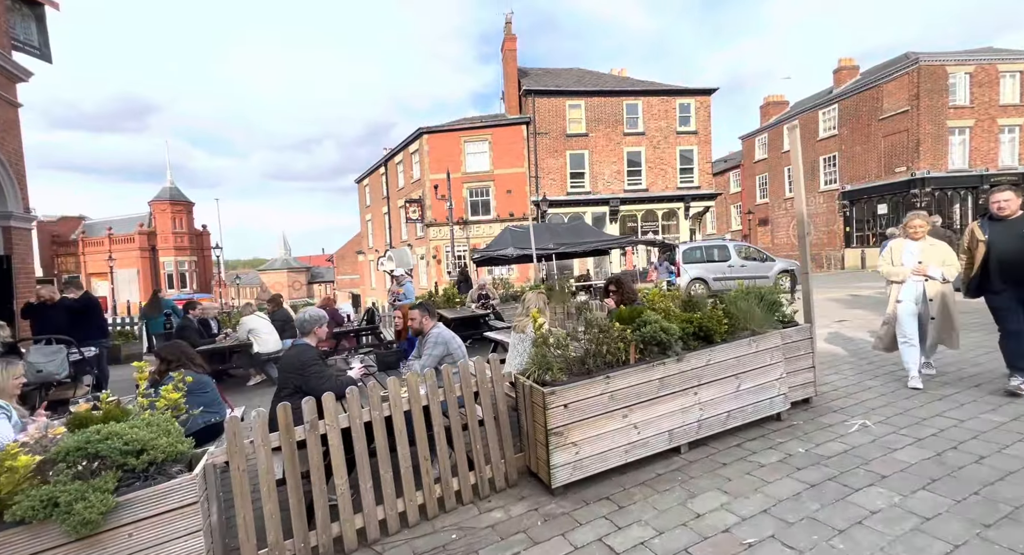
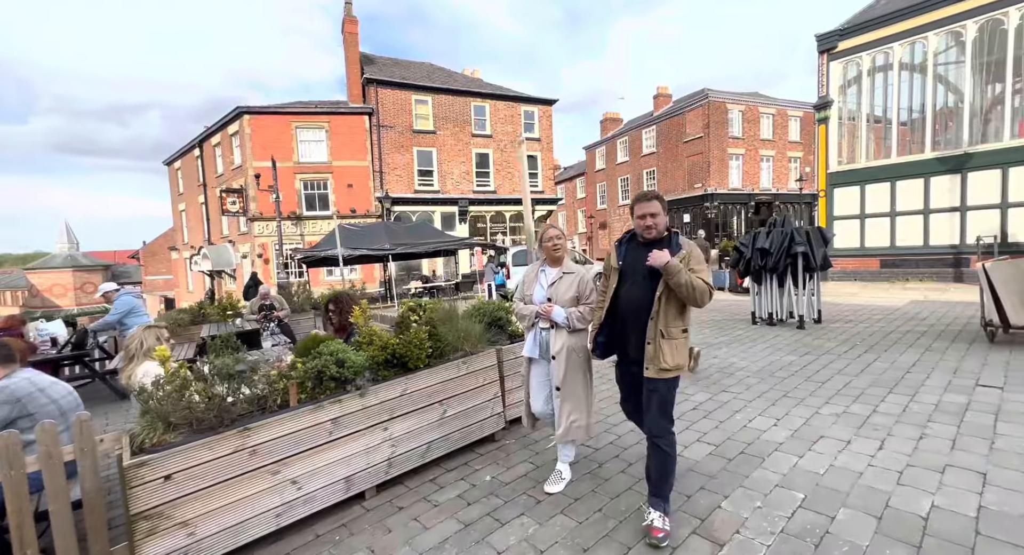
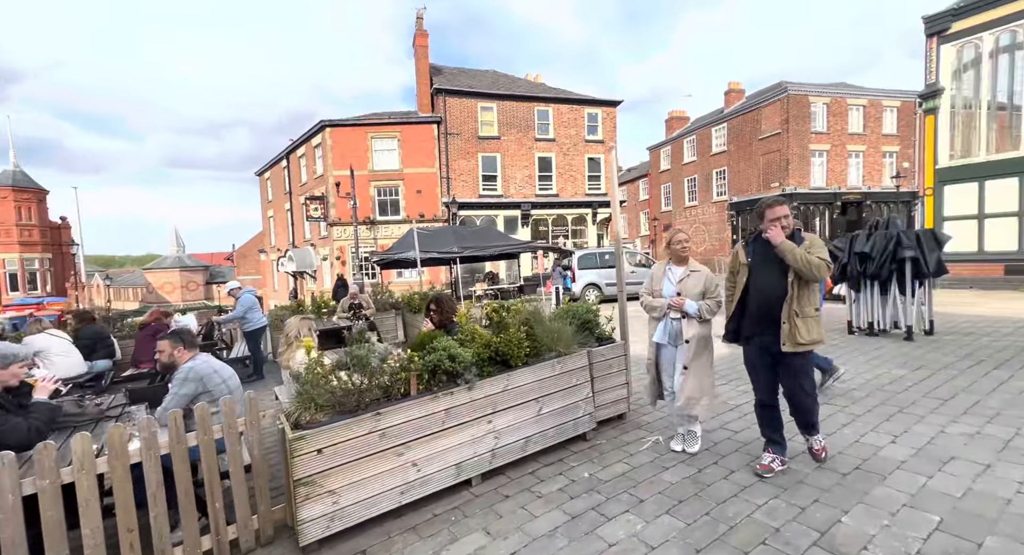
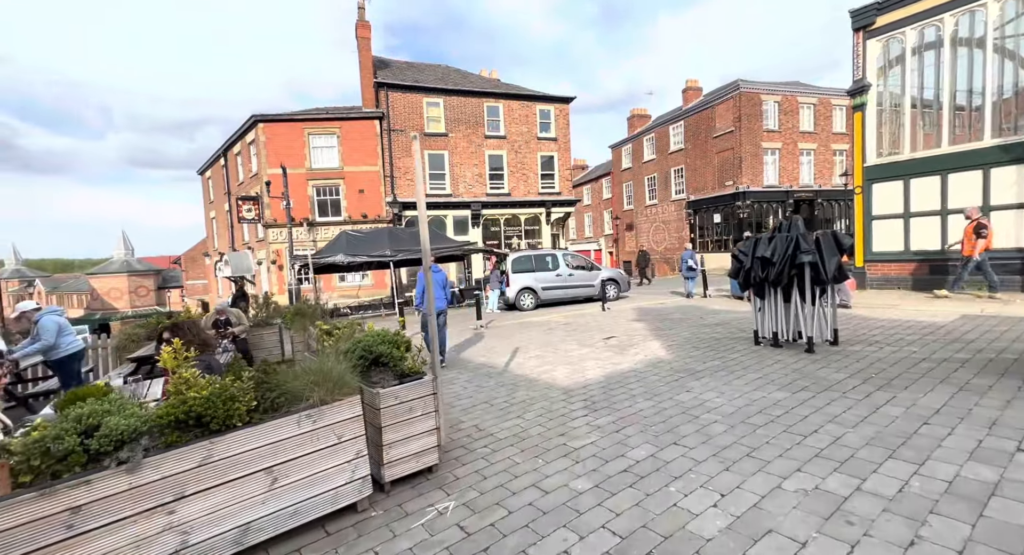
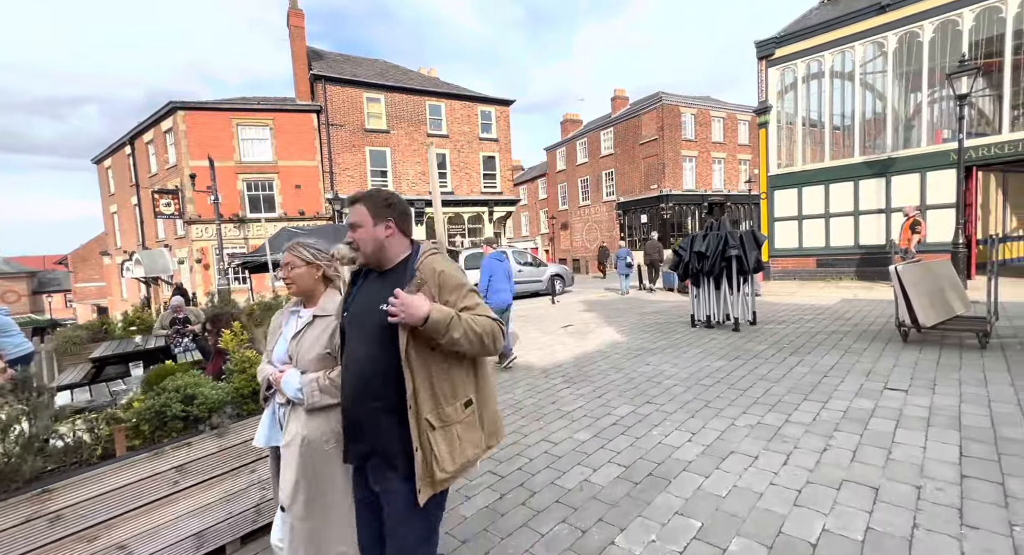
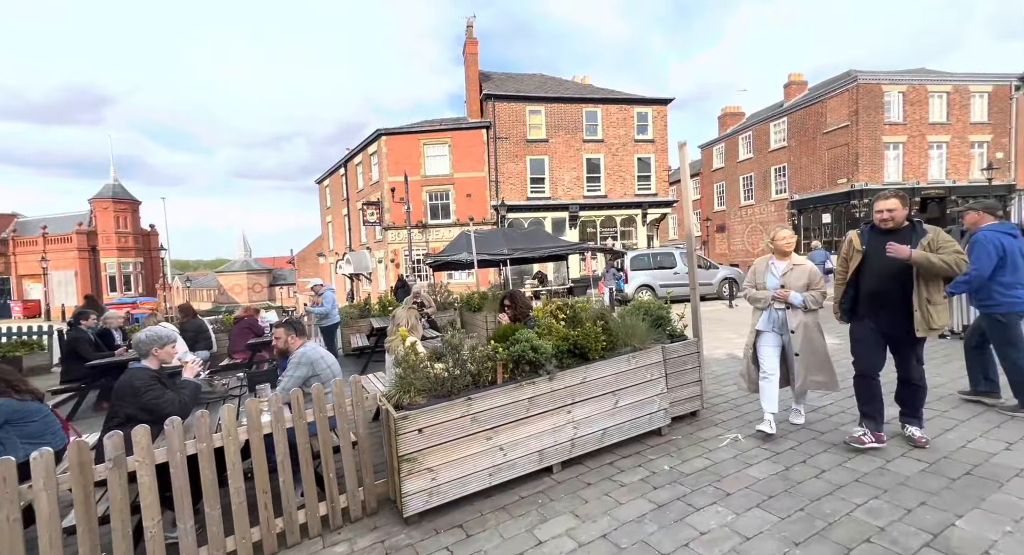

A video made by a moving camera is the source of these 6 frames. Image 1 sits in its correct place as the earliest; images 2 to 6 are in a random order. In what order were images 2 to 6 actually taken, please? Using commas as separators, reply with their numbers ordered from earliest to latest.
6, 3, 2, 5, 4
